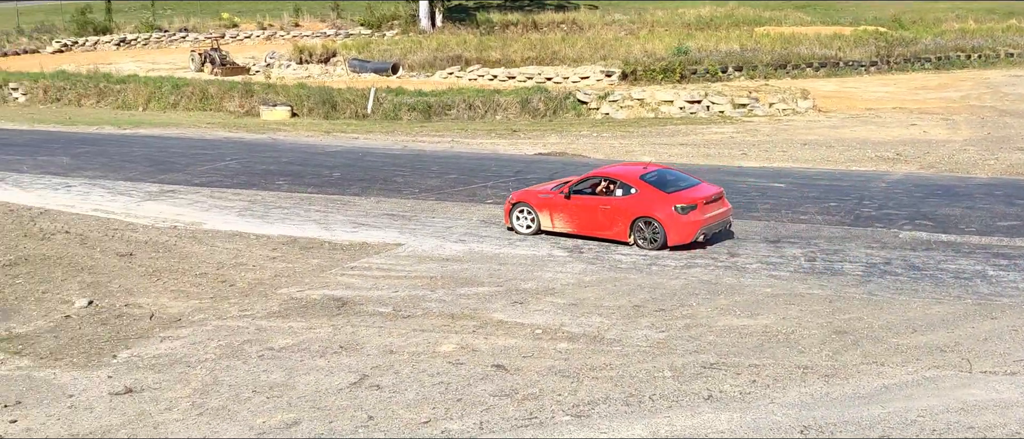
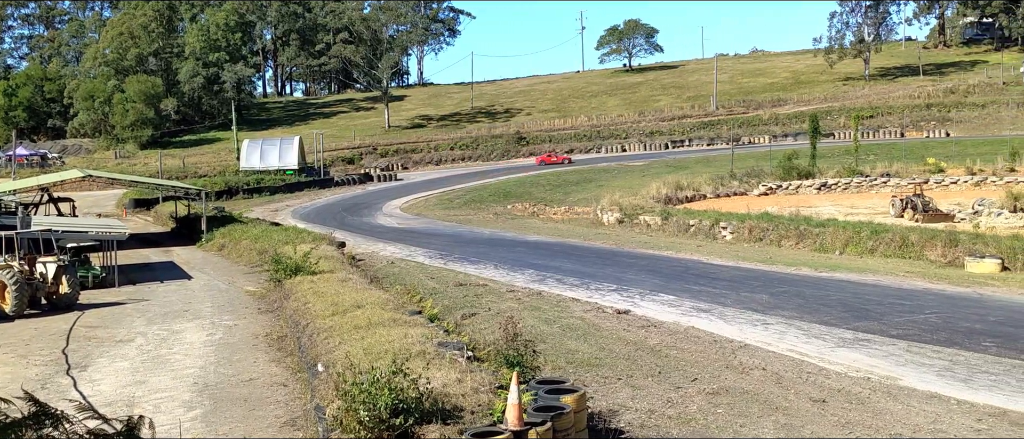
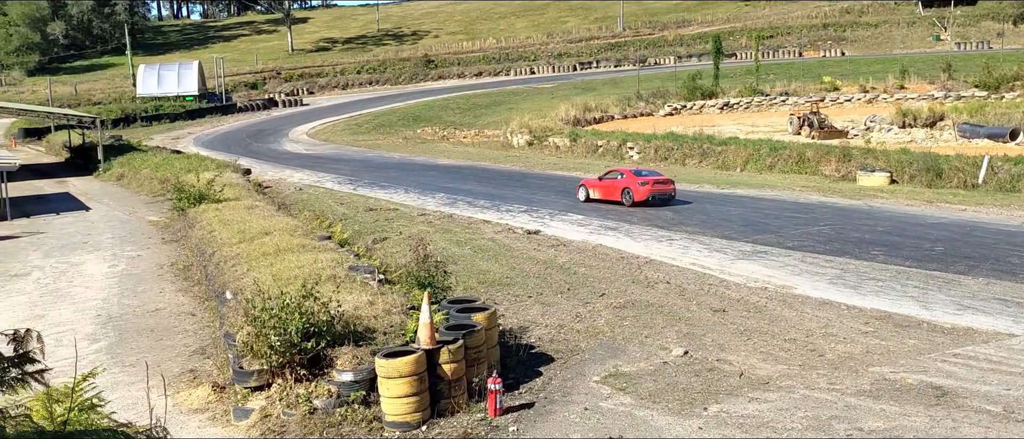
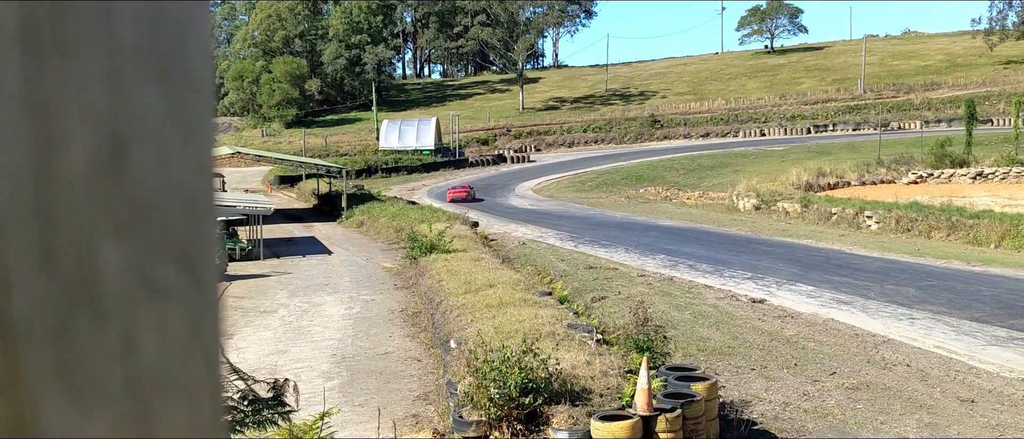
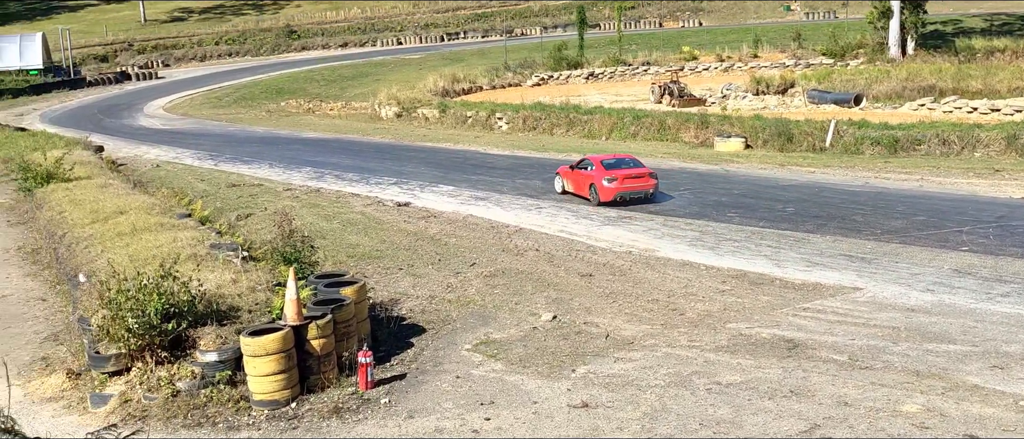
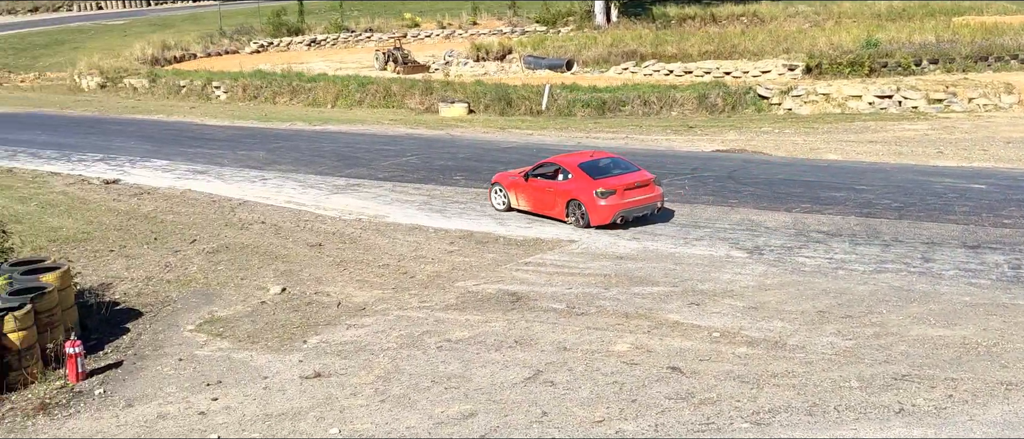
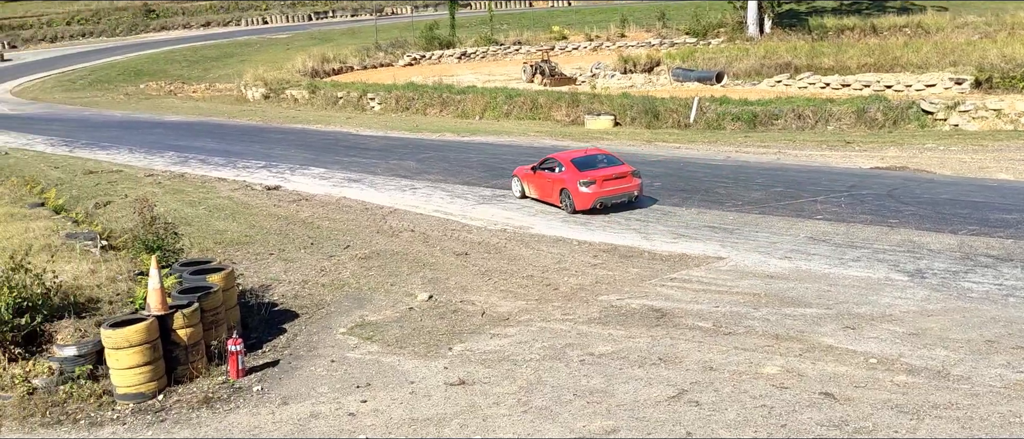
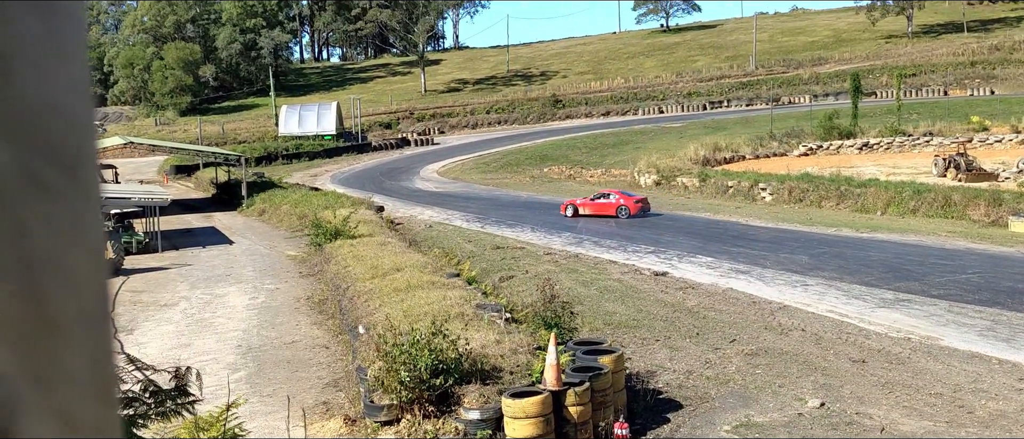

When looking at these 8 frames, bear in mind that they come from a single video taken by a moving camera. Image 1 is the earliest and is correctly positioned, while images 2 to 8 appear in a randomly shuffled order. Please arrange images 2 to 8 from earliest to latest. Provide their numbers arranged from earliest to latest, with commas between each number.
6, 7, 5, 3, 8, 4, 2
